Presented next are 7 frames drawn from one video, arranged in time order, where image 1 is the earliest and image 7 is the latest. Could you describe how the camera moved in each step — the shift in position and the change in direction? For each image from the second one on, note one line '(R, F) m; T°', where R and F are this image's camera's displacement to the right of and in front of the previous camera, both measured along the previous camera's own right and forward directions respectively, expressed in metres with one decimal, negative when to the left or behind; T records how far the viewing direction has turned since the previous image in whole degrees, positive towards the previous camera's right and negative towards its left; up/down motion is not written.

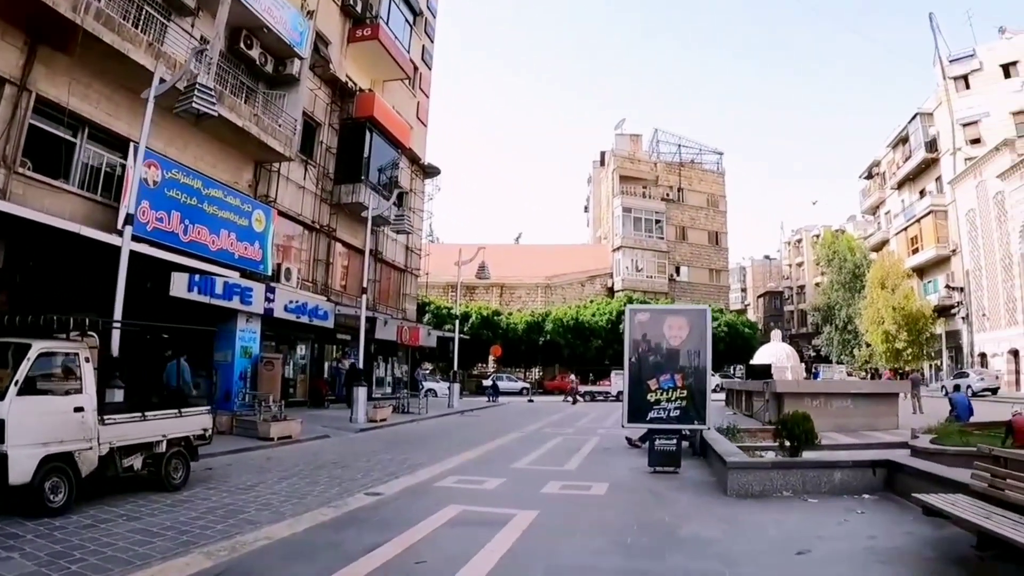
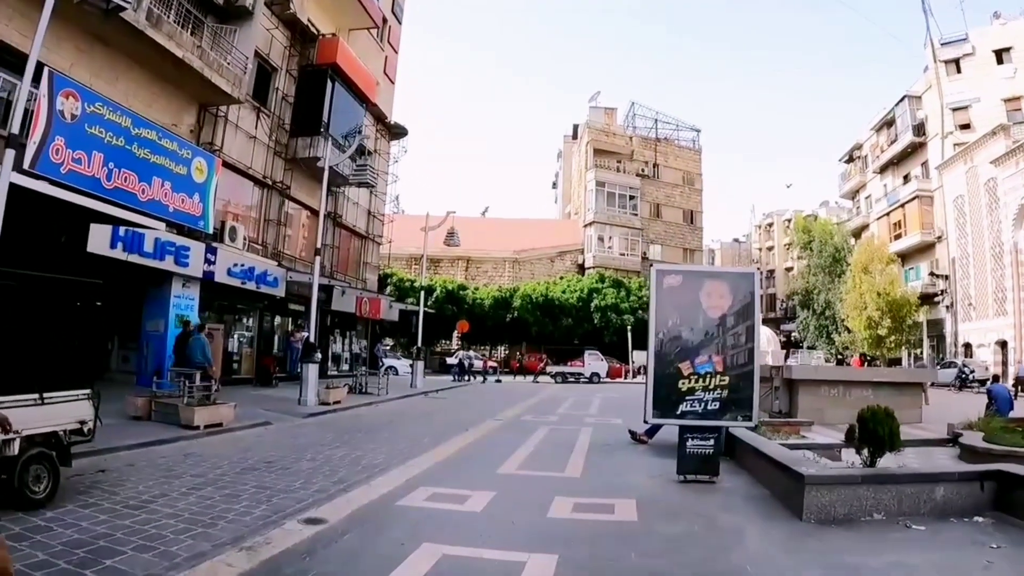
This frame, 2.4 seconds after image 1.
(-0.3, +2.0) m; +3°
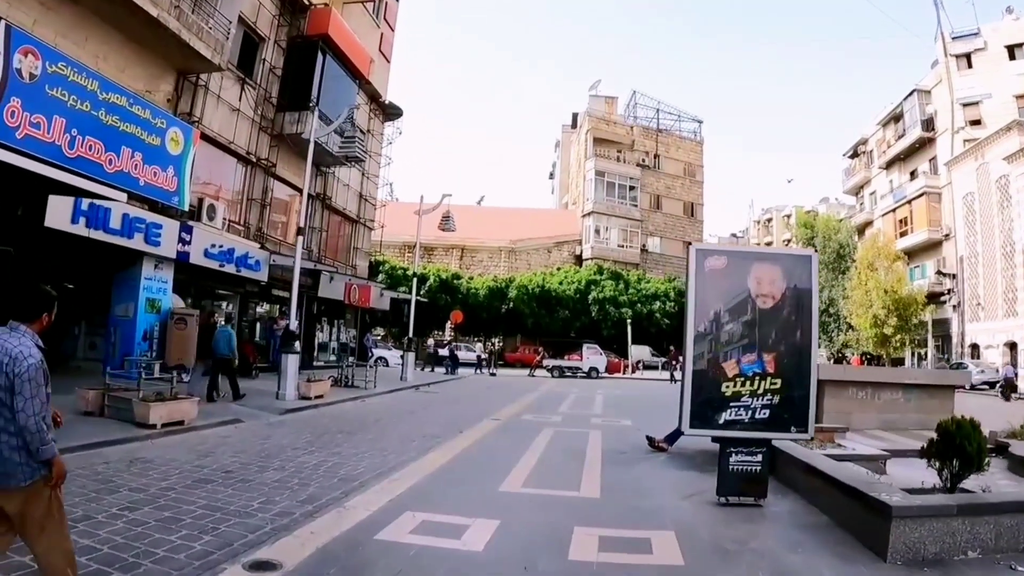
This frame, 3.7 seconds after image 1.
(-0.2, +1.1) m; +1°
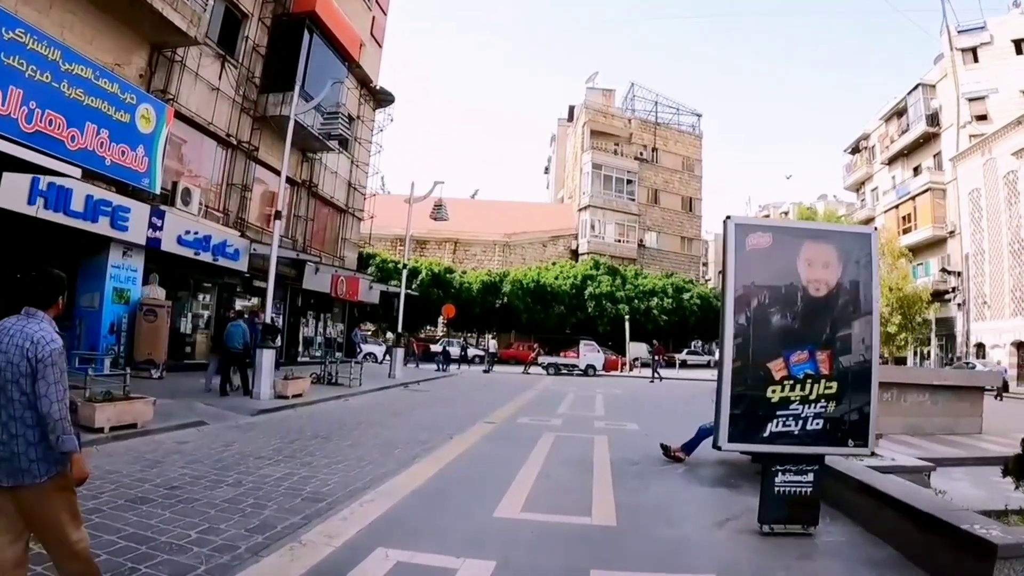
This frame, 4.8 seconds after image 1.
(-0.1, +1.0) m; +1°
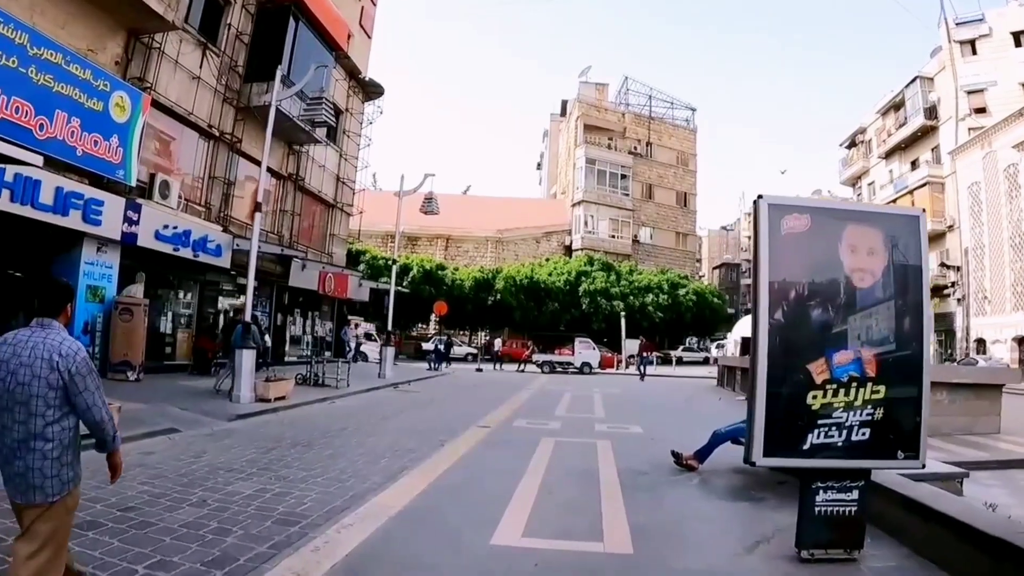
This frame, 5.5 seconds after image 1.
(0.0, +0.6) m; +1°
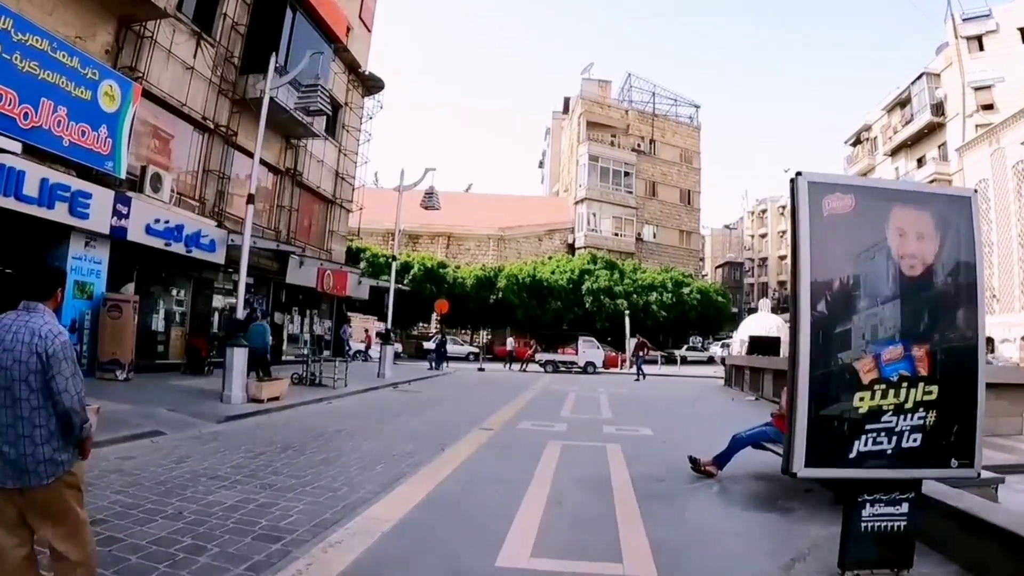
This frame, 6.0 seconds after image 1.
(0.0, +0.5) m; 0°
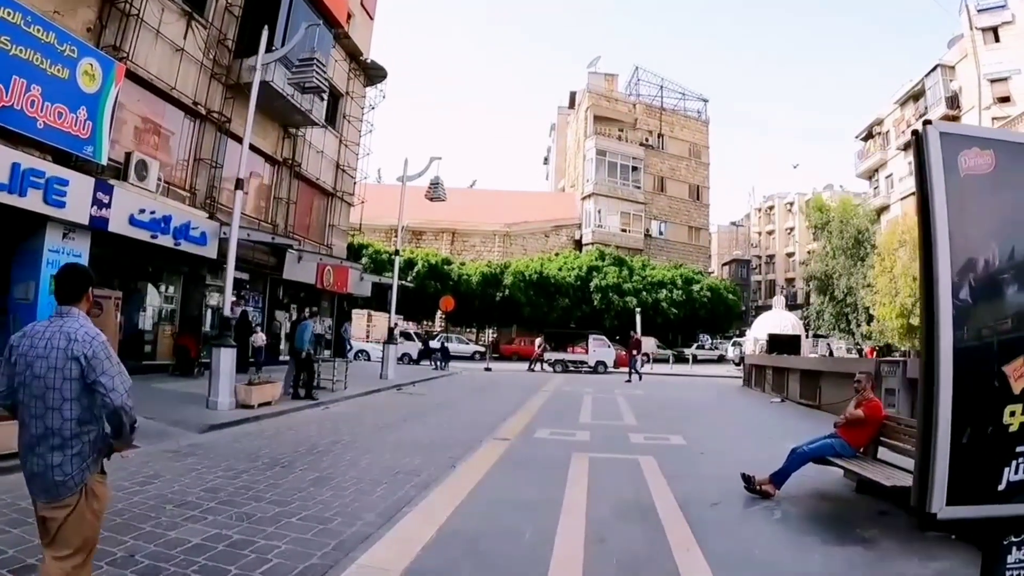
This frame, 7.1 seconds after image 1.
(-0.2, +0.9) m; 0°
